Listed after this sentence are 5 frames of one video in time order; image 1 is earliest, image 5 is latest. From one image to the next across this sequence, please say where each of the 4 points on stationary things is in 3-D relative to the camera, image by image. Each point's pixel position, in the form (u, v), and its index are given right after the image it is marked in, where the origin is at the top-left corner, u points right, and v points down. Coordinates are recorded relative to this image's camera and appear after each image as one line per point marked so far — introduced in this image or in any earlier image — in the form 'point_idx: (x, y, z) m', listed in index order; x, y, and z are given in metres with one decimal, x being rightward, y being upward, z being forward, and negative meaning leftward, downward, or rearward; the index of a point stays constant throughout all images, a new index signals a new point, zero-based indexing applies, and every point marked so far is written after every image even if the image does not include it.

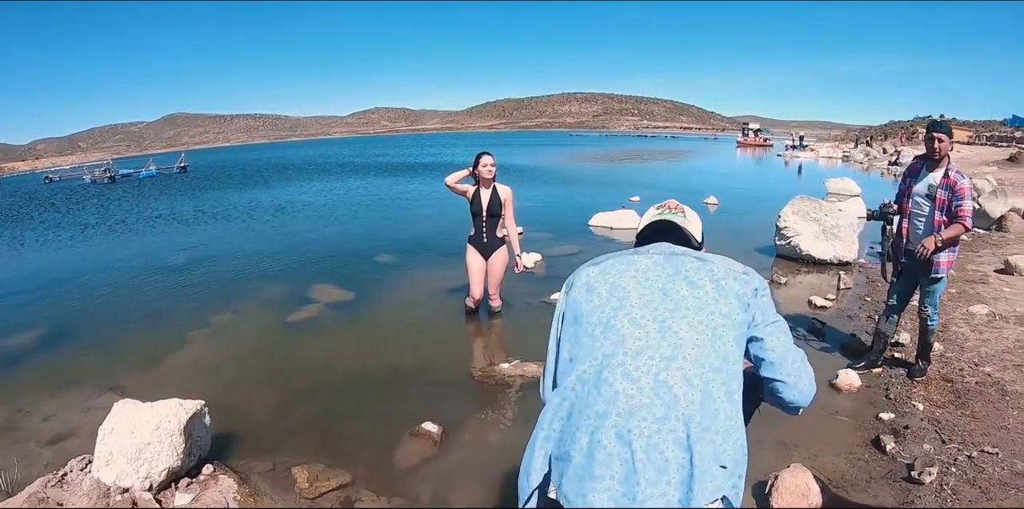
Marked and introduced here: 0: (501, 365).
0: (-0.1, -1.4, +6.7) m
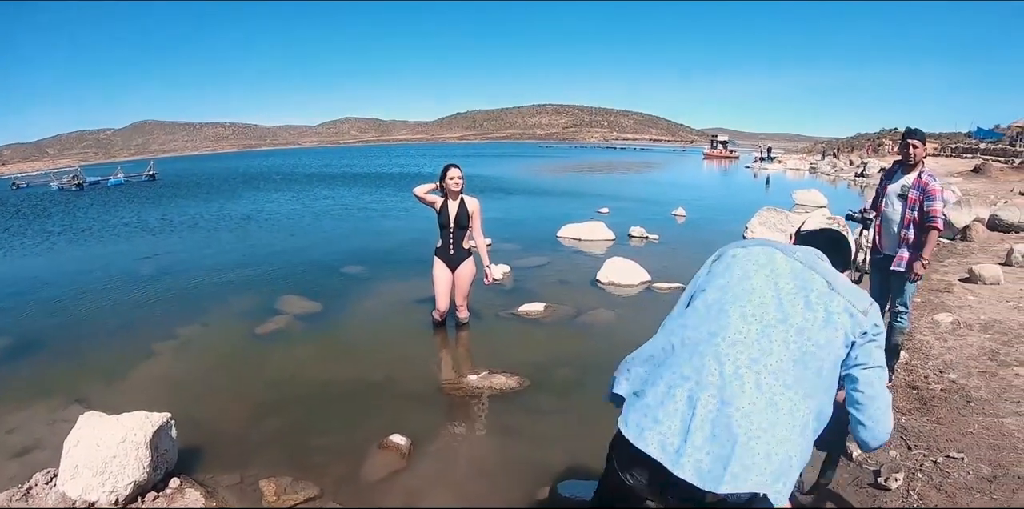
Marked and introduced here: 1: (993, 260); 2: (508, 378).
0: (-0.5, -1.5, +6.8) m
1: (+11.5, +0.1, +13.6) m
2: (0.0, -1.5, +6.8) m
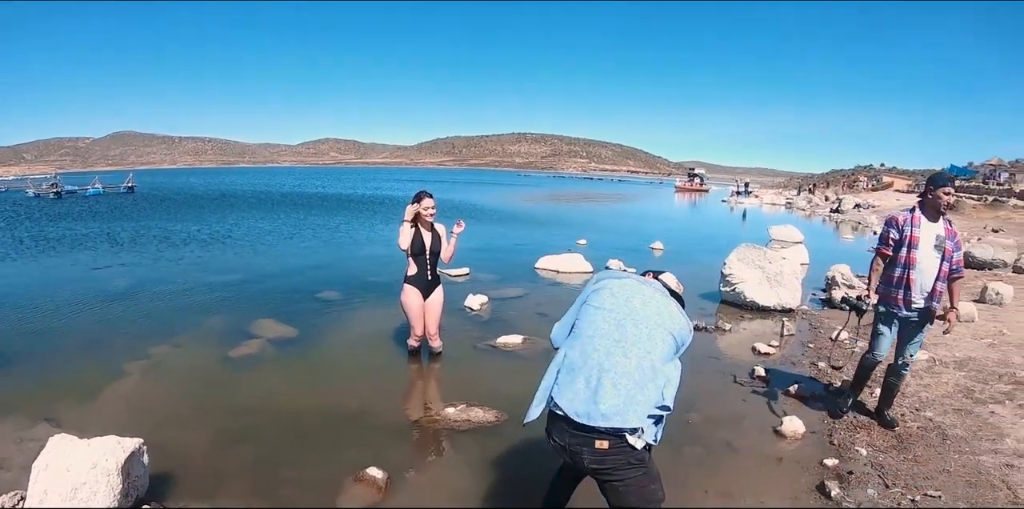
0: (-0.8, -1.9, +6.9) m
1: (+11.0, -1.1, +14.1) m
2: (-0.3, -1.9, +6.8) m
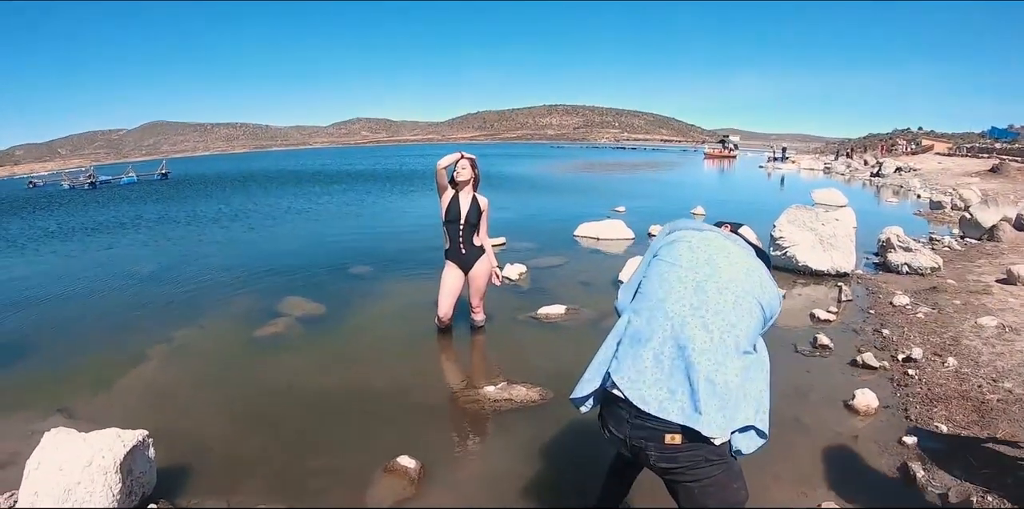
0: (-0.3, -1.5, +6.3) m
1: (+11.8, +0.1, +12.8) m
2: (+0.2, -1.5, +6.2) m
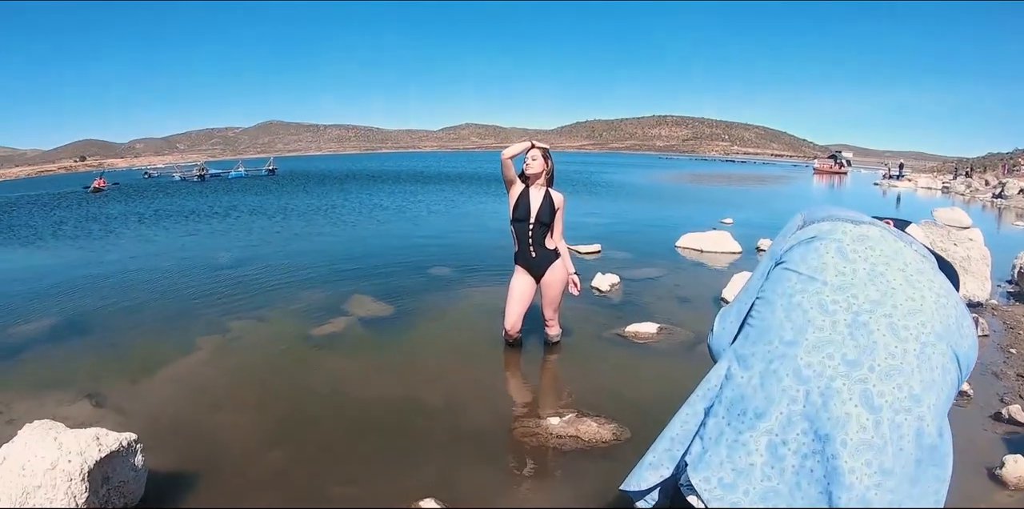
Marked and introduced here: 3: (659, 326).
0: (+0.4, -1.5, +5.3) m
1: (+13.5, -0.7, +9.7) m
2: (+0.9, -1.5, +5.2) m
3: (+2.0, -1.0, +7.9) m
